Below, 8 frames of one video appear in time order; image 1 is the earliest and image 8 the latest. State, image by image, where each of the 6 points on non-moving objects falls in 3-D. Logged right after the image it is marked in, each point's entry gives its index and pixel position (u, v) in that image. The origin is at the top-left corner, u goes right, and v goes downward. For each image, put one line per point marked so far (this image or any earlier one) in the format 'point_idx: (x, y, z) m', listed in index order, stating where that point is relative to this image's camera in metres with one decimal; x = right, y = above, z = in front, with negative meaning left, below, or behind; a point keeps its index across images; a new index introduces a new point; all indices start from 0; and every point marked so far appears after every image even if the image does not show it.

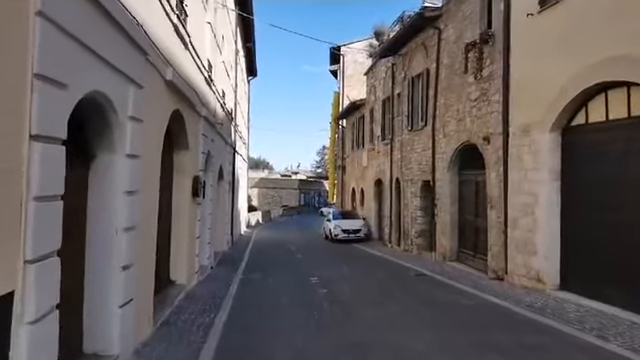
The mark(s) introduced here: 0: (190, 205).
0: (-2.9, -0.6, +10.6) m
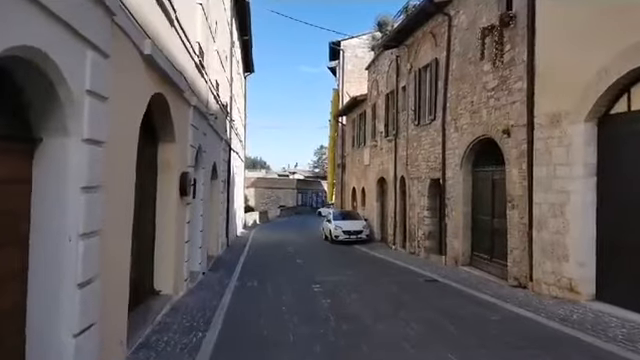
0: (-2.8, -0.5, +9.3) m
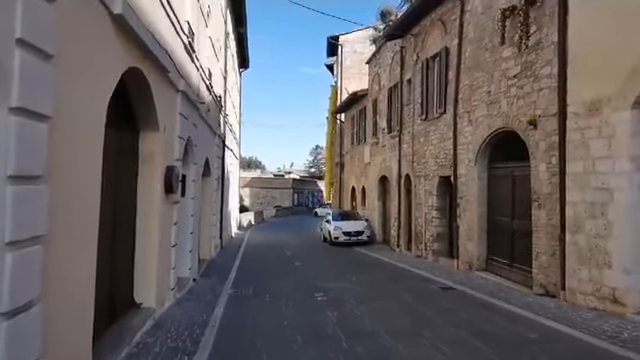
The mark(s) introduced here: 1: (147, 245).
0: (-2.7, -0.4, +8.1) m
1: (-2.9, -1.1, +7.9) m
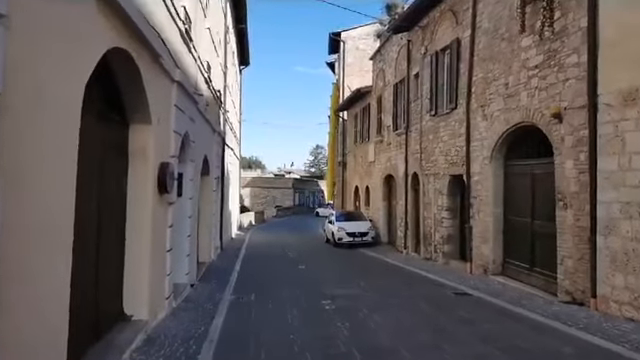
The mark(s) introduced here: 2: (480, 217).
0: (-2.6, -0.4, +7.3) m
1: (-2.7, -1.0, +7.1) m
2: (+4.4, -1.0, +13.1) m
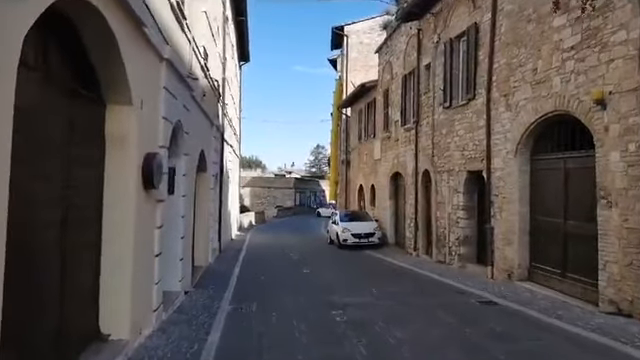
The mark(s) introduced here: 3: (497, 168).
0: (-2.4, -0.3, +6.1) m
1: (-2.5, -0.9, +5.9) m
2: (+4.6, -0.9, +12.0) m
3: (+4.6, +0.3, +12.2) m
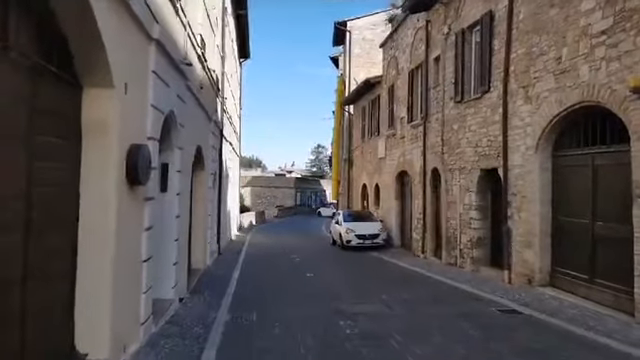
0: (-2.3, -0.2, +5.3) m
1: (-2.4, -0.9, +5.1) m
2: (+4.8, -0.9, +11.2) m
3: (+4.7, +0.4, +11.4) m
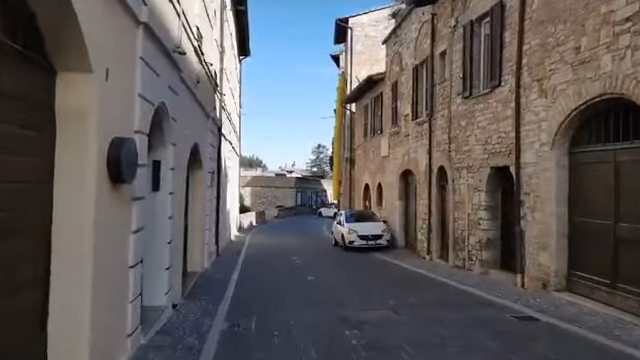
0: (-2.2, -0.2, +4.7) m
1: (-2.4, -0.9, +4.5) m
2: (+4.8, -0.8, +10.6) m
3: (+4.8, +0.4, +10.8) m
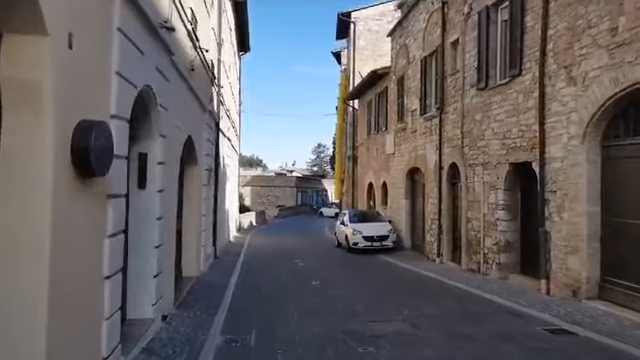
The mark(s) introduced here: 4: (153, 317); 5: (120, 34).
0: (-2.1, -0.1, +3.8) m
1: (-2.2, -0.8, +3.6) m
2: (+4.9, -0.8, +9.6) m
3: (+4.9, +0.5, +9.8) m
4: (-2.5, -2.1, +7.2) m
5: (-2.1, +1.6, +5.0) m
